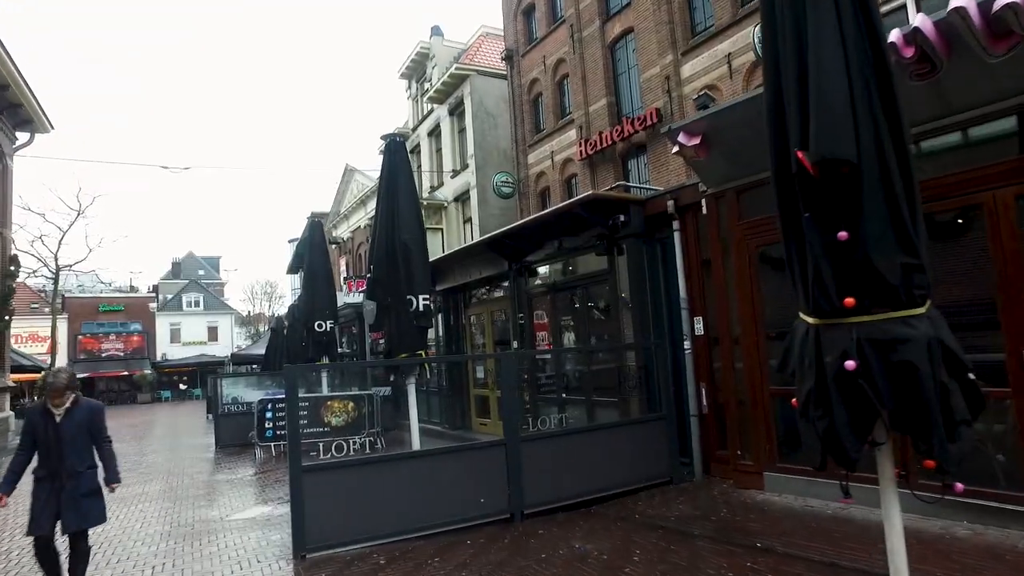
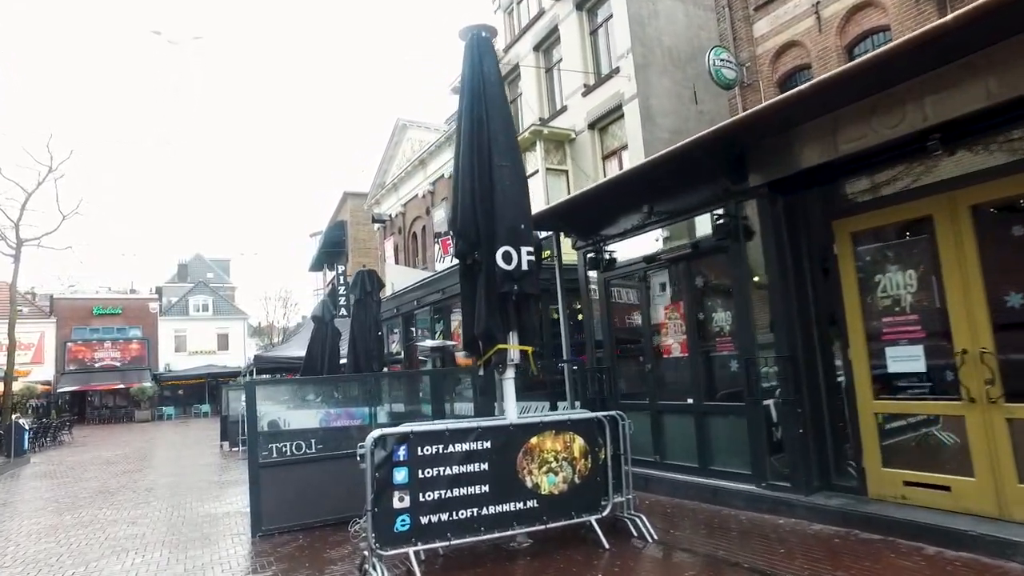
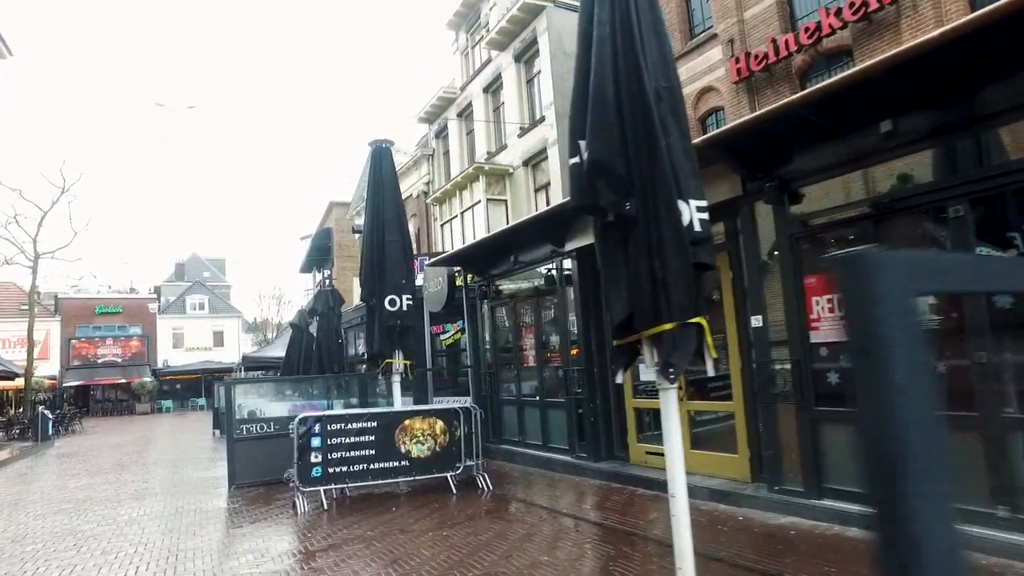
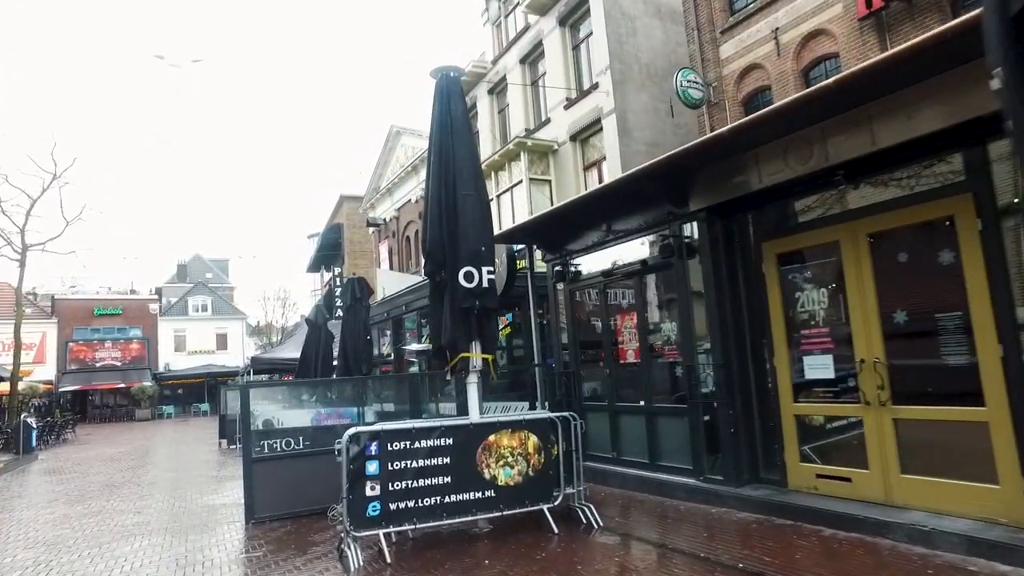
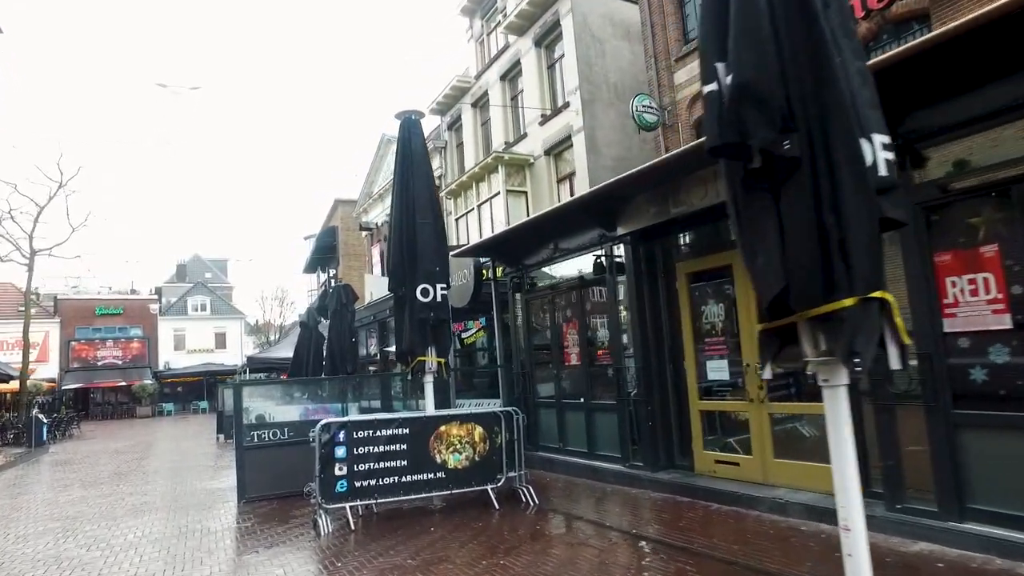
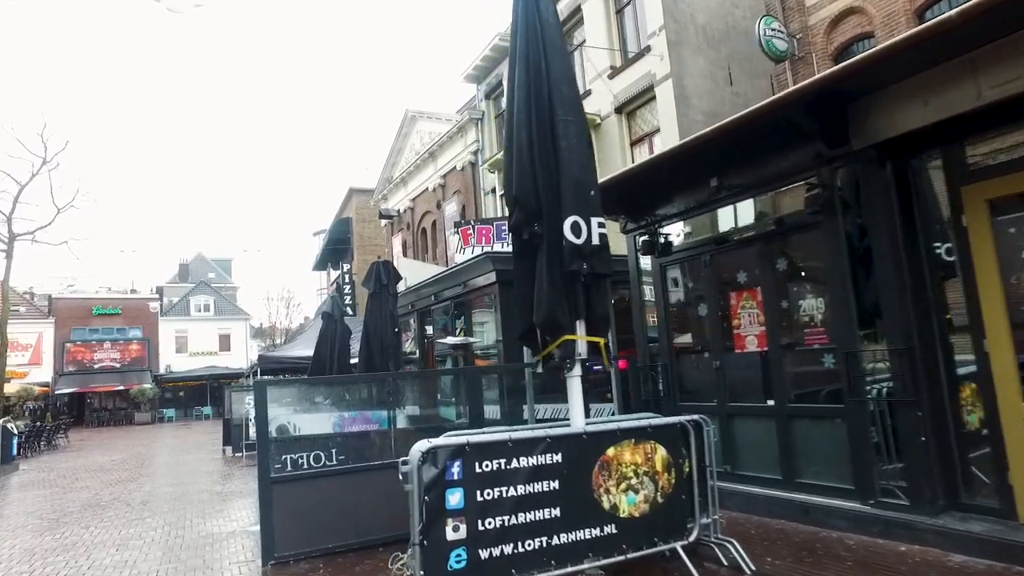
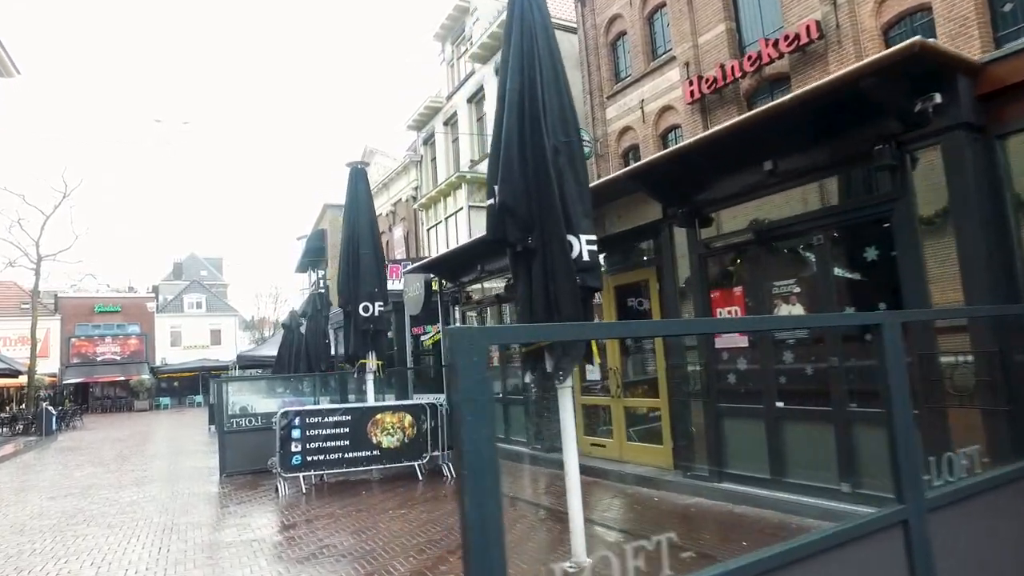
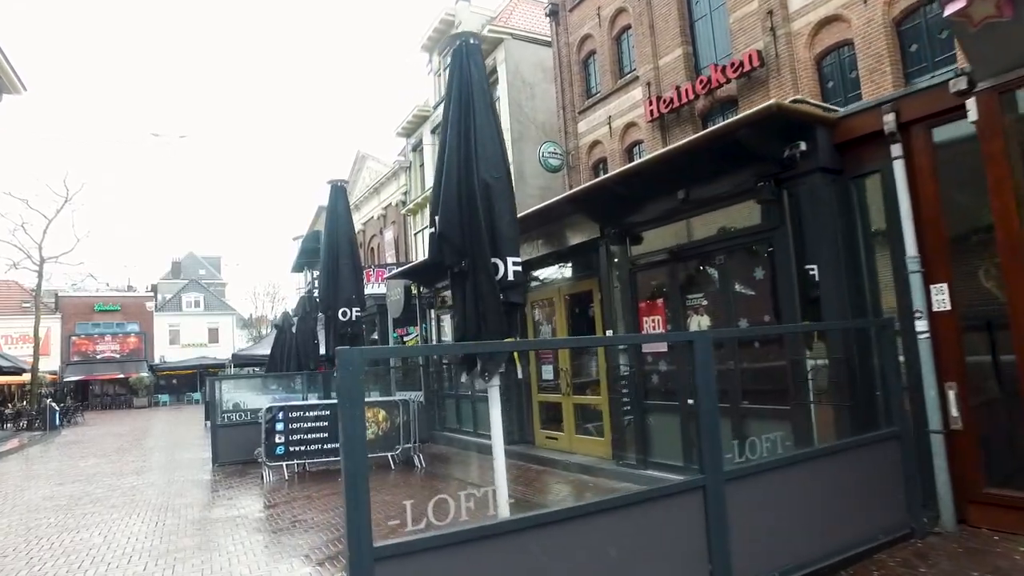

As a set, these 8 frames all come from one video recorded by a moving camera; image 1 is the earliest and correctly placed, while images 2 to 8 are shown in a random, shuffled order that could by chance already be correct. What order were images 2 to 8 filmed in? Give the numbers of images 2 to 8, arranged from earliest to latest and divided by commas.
8, 7, 3, 5, 4, 2, 6
